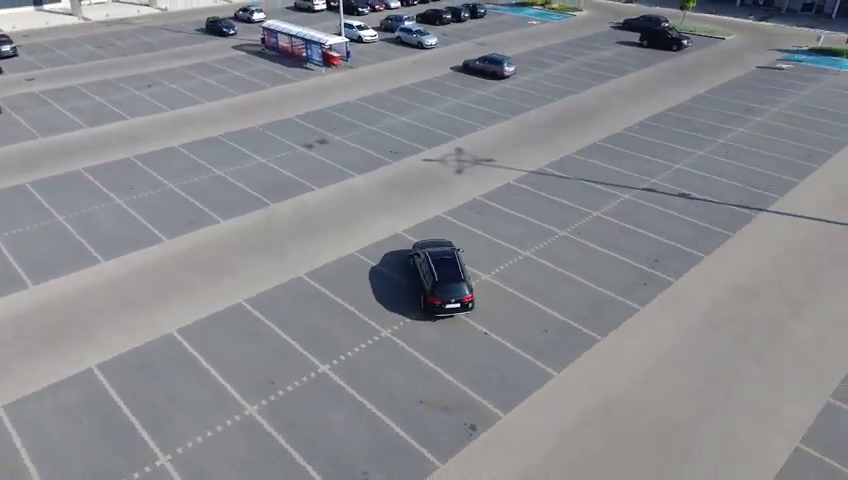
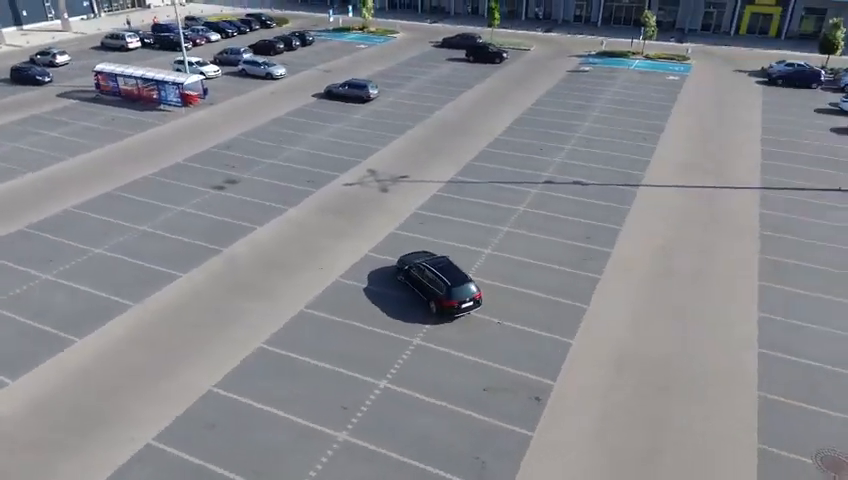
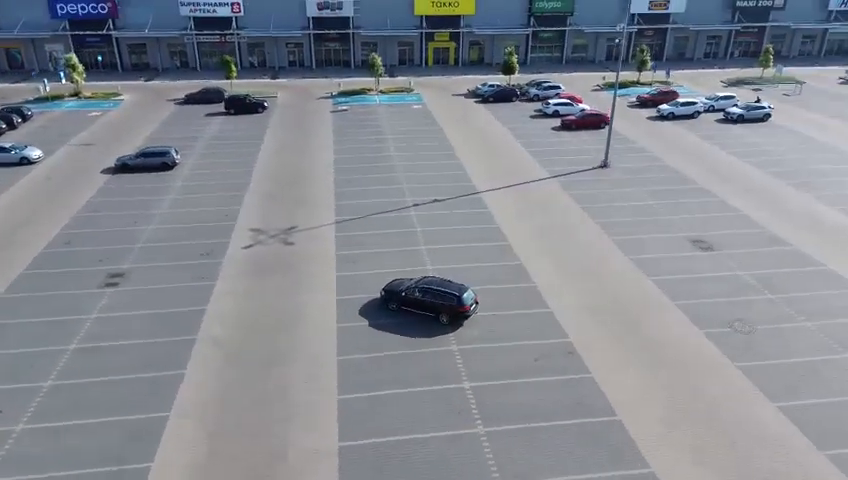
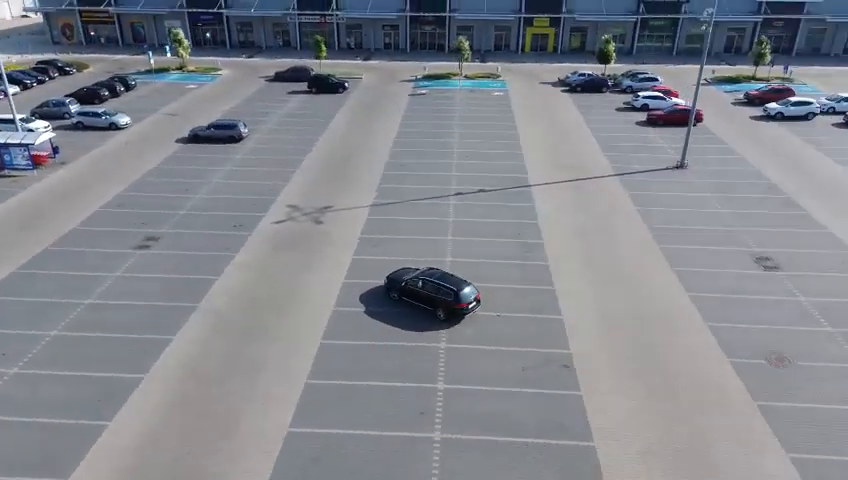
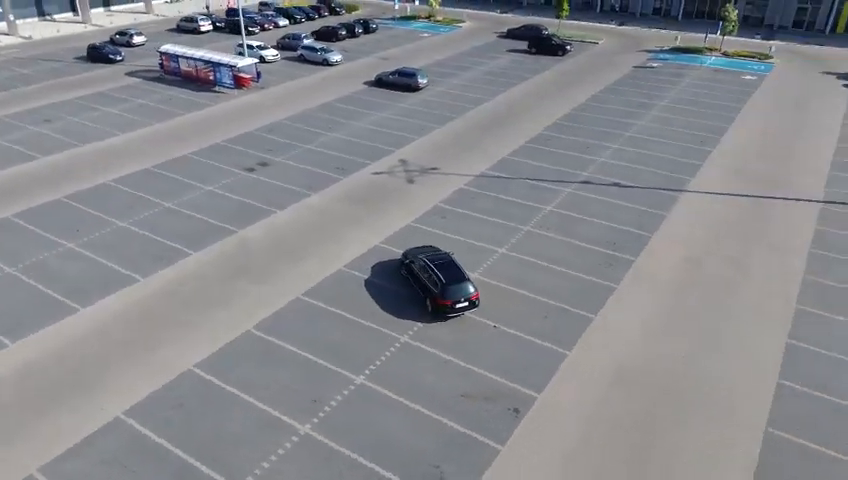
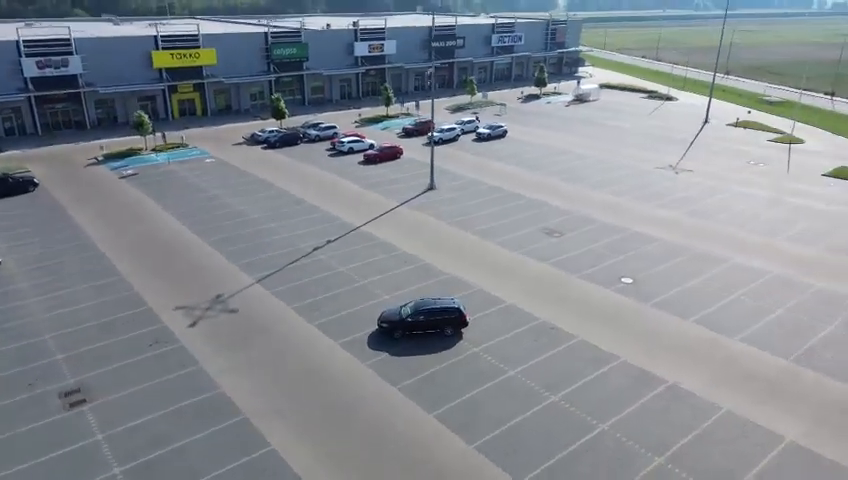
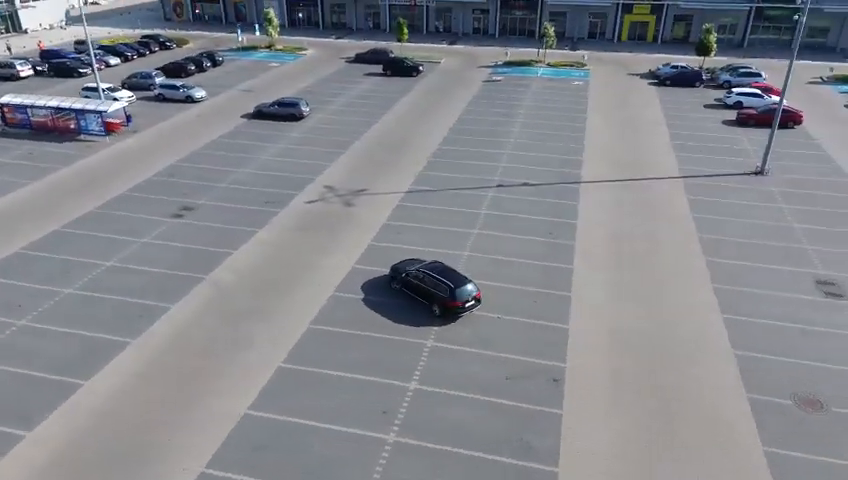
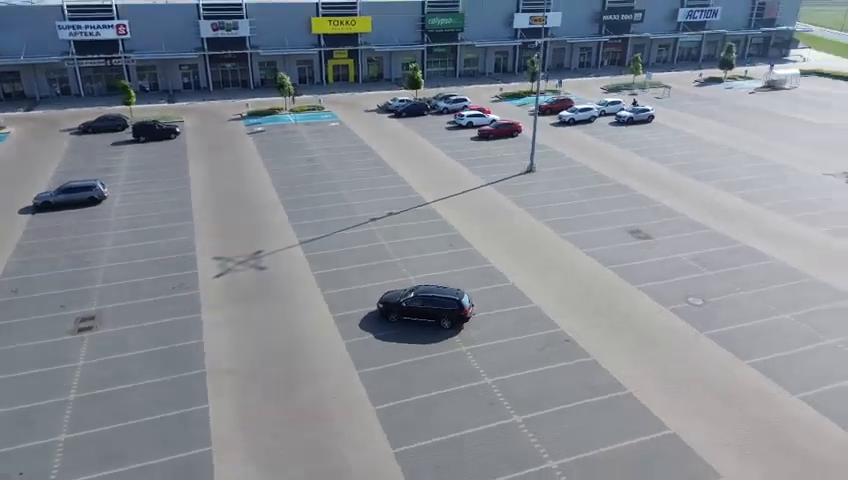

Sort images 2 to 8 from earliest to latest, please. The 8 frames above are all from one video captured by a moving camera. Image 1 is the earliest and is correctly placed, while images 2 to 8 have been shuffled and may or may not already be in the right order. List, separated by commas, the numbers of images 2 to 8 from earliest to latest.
5, 2, 7, 4, 3, 8, 6
